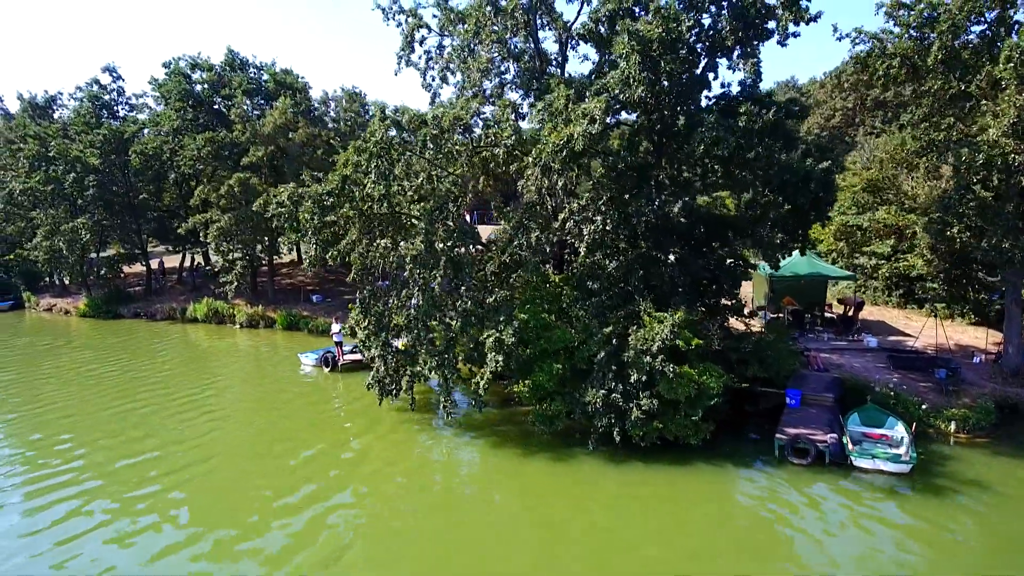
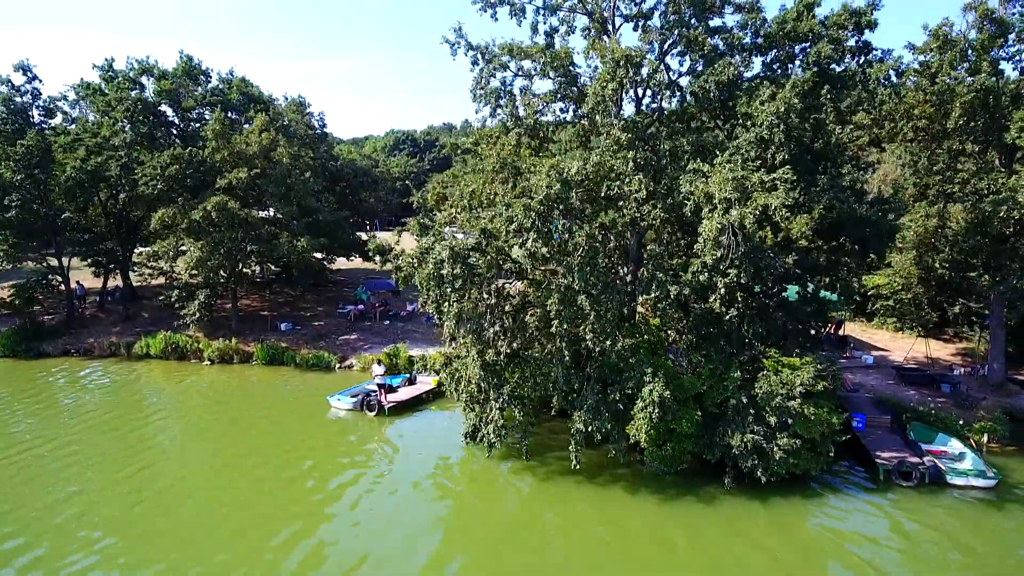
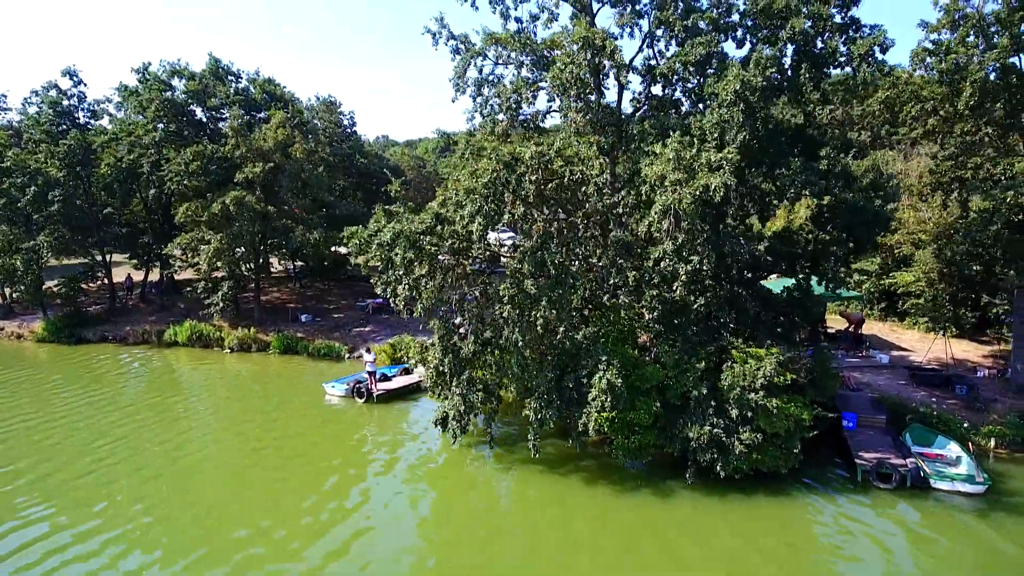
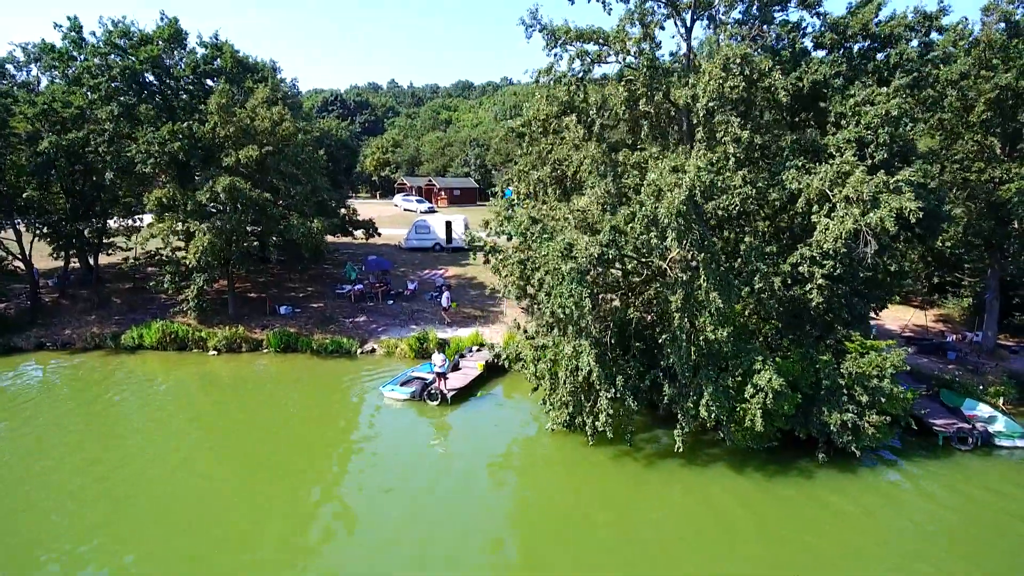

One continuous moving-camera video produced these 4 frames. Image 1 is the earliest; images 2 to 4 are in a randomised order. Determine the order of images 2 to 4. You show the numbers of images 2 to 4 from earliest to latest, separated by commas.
3, 2, 4
